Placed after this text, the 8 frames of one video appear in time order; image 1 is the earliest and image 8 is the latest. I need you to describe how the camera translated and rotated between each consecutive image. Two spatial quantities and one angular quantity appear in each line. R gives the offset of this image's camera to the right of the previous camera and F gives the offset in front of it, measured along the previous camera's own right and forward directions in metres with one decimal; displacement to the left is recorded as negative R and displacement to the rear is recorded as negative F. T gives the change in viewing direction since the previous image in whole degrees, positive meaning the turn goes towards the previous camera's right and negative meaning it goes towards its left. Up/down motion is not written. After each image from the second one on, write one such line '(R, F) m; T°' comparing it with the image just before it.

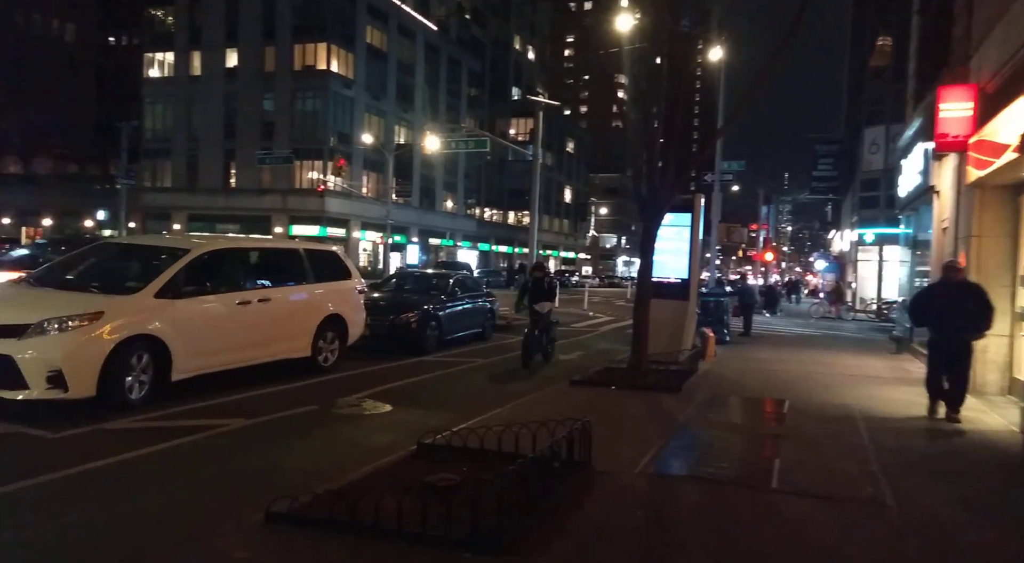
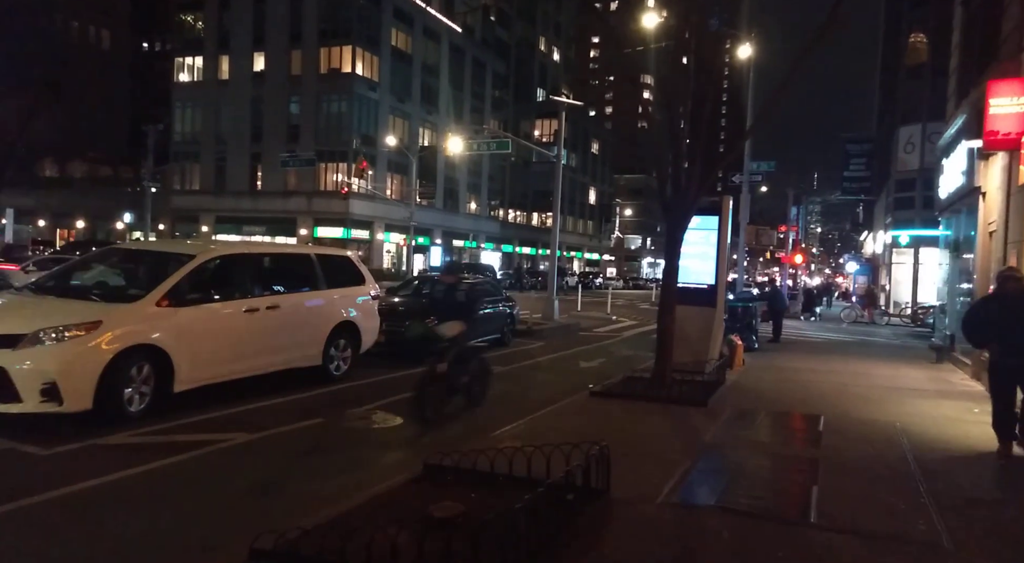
(+0.1, +0.4) m; -2°
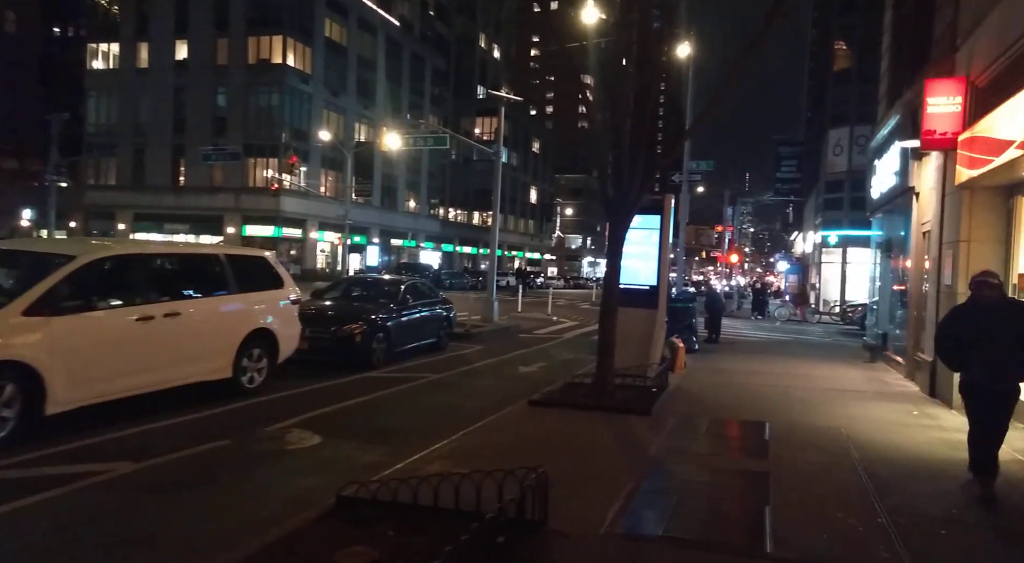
(+0.1, +0.7) m; +4°
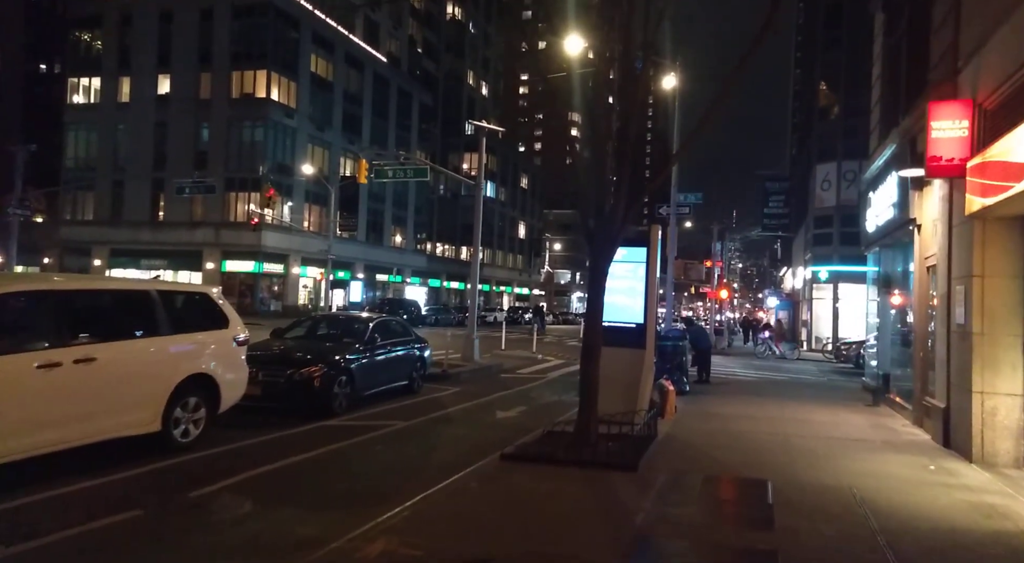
(+0.2, +1.0) m; +1°
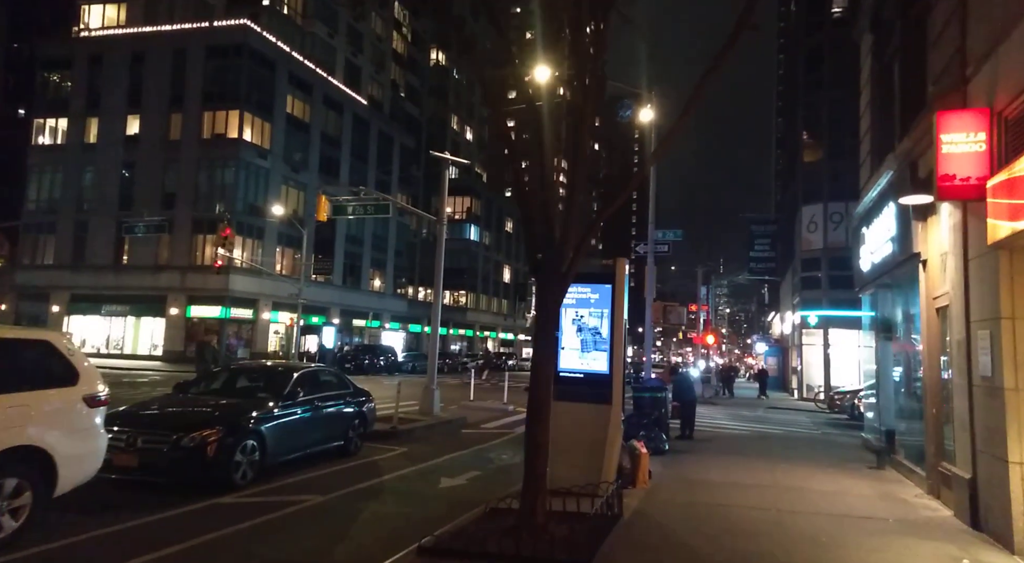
(+0.6, +1.8) m; +1°
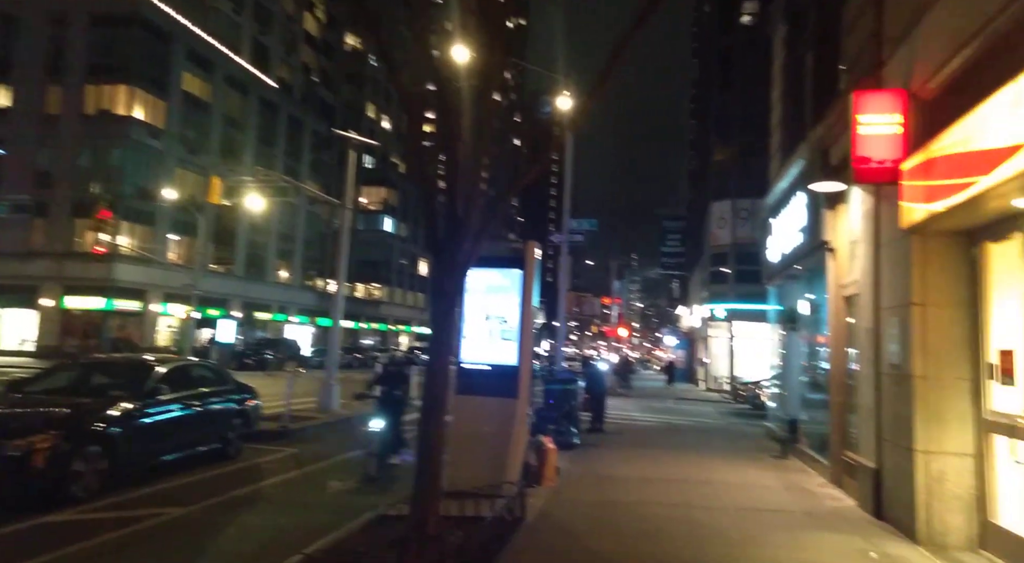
(+0.2, +0.7) m; +6°
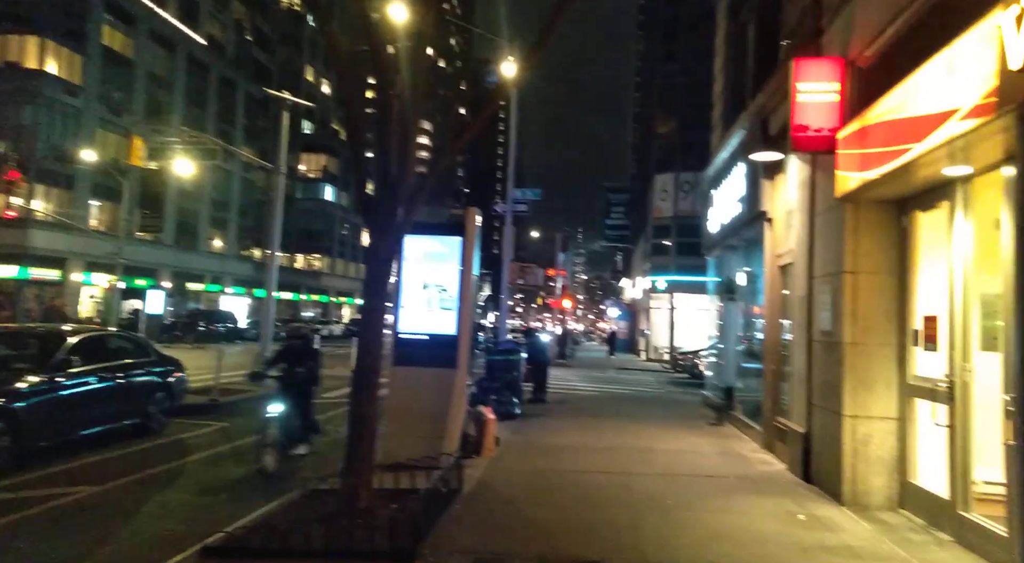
(+0.1, +0.2) m; +4°
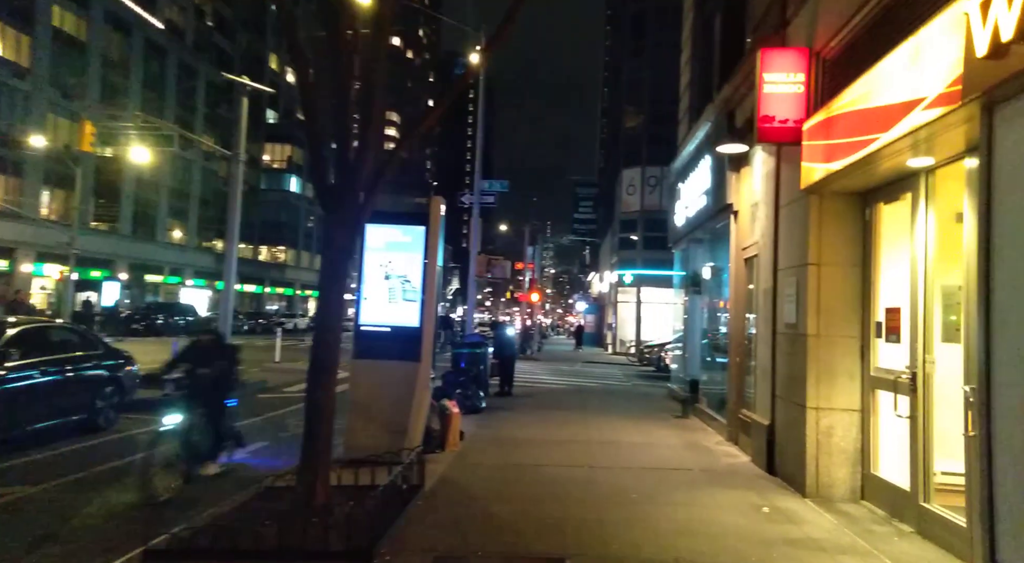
(0.0, +0.2) m; +2°
